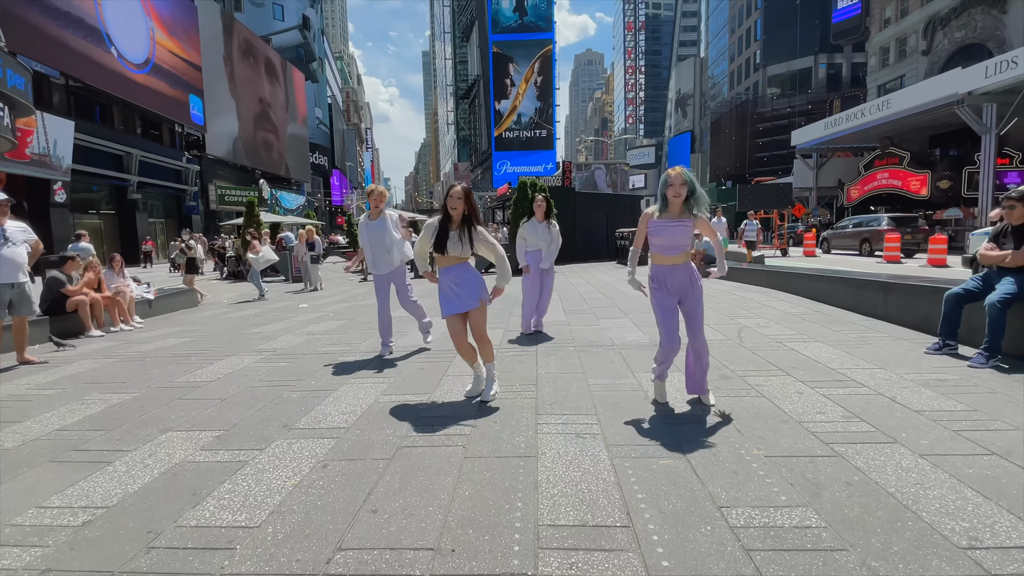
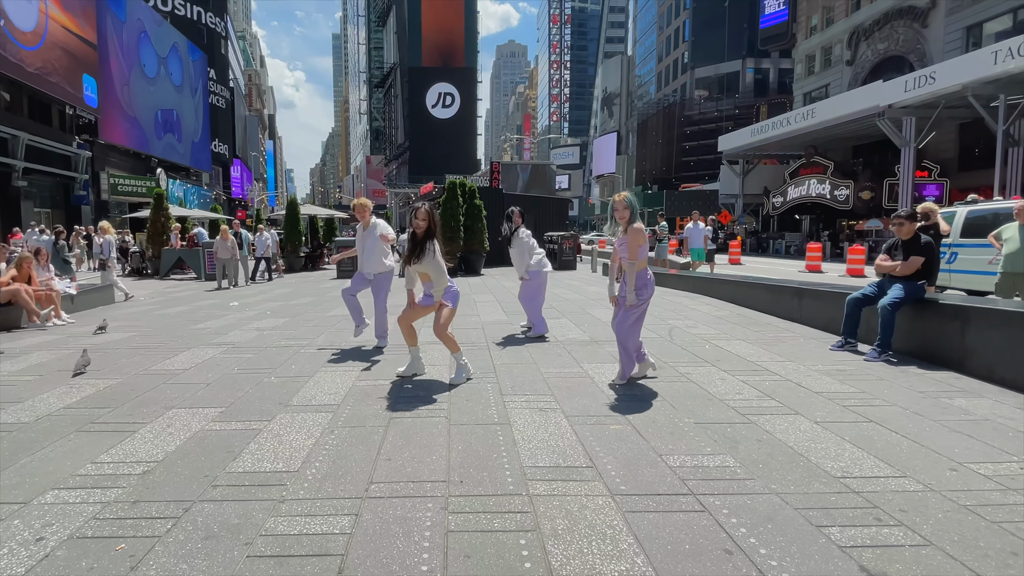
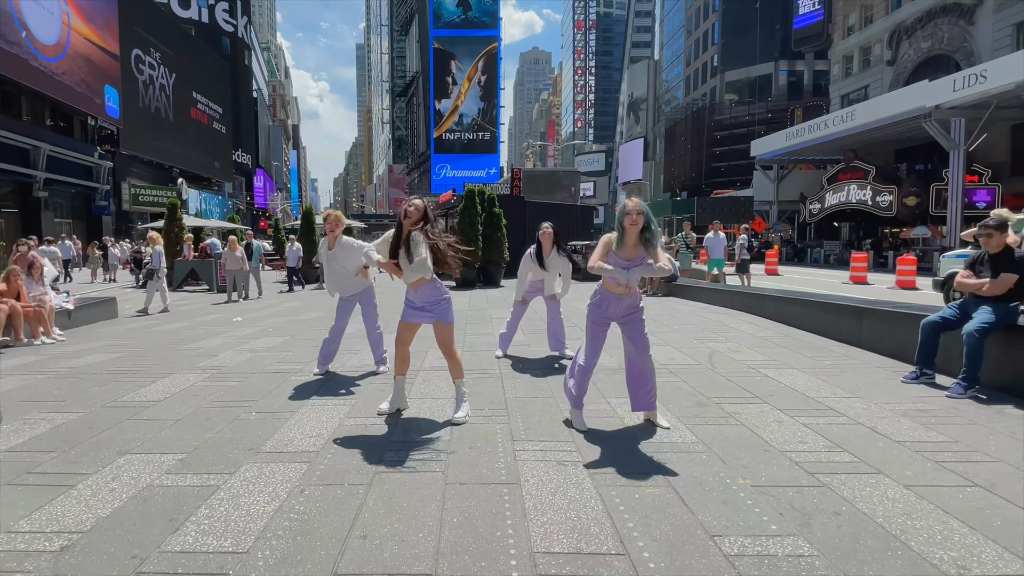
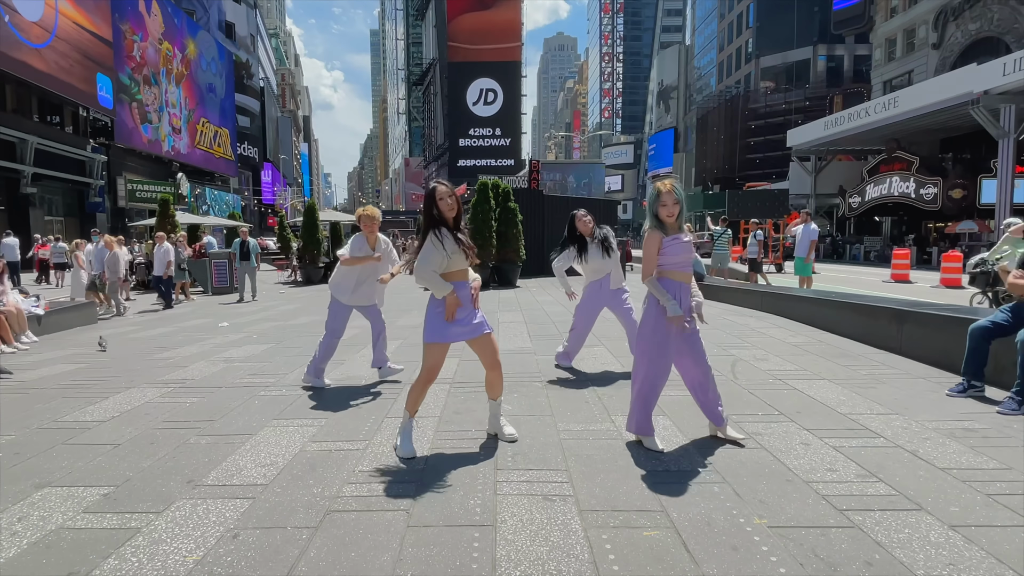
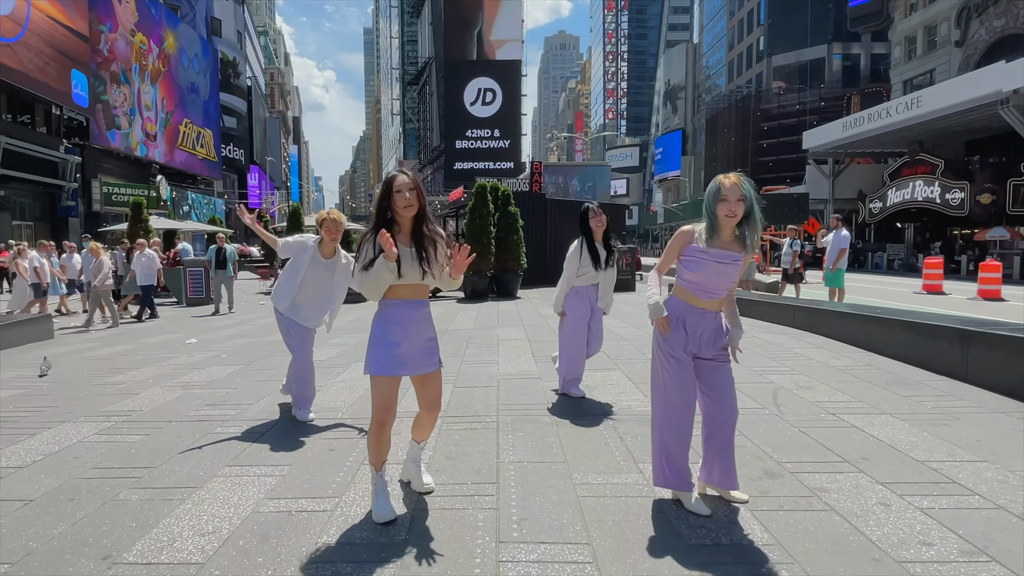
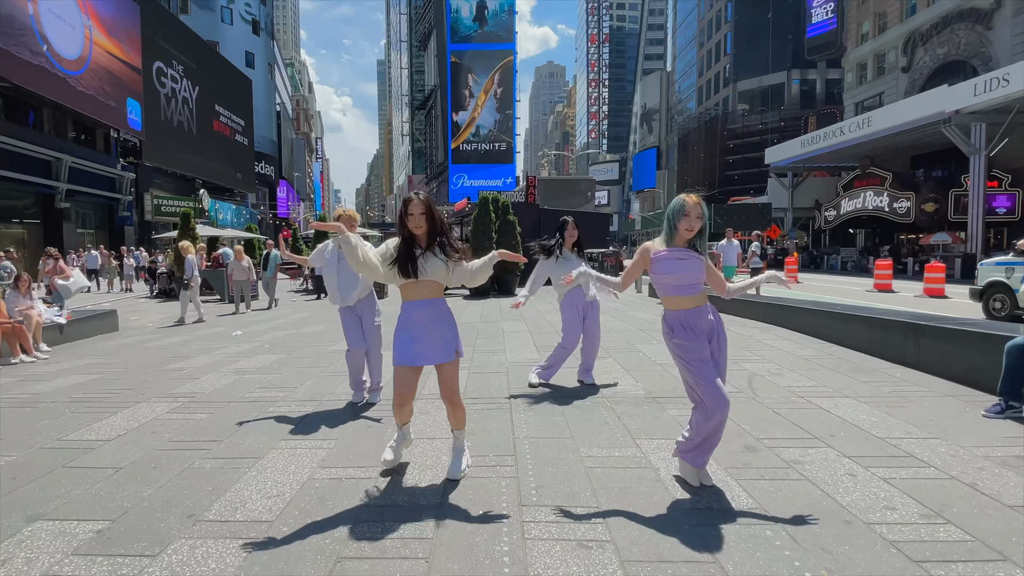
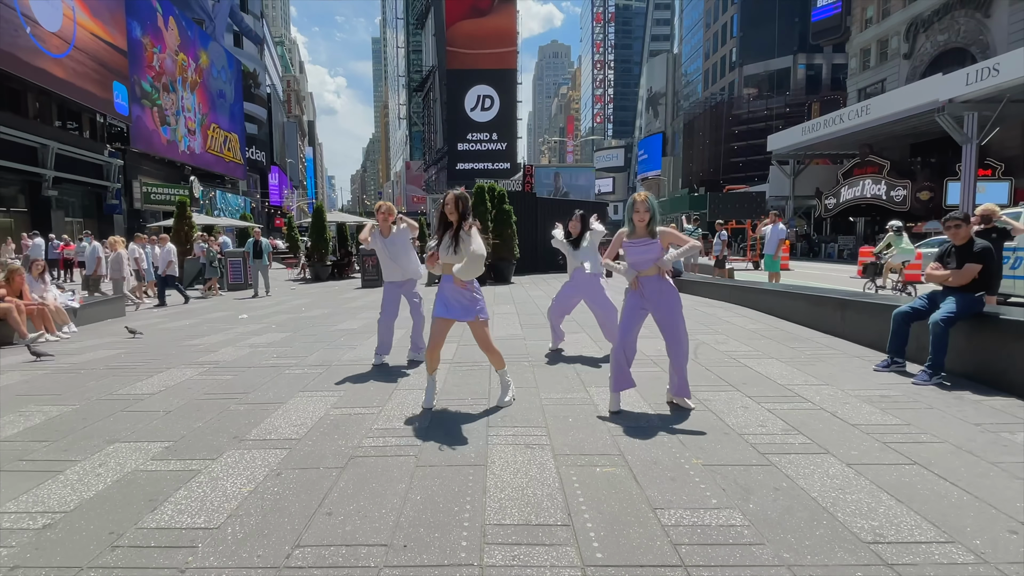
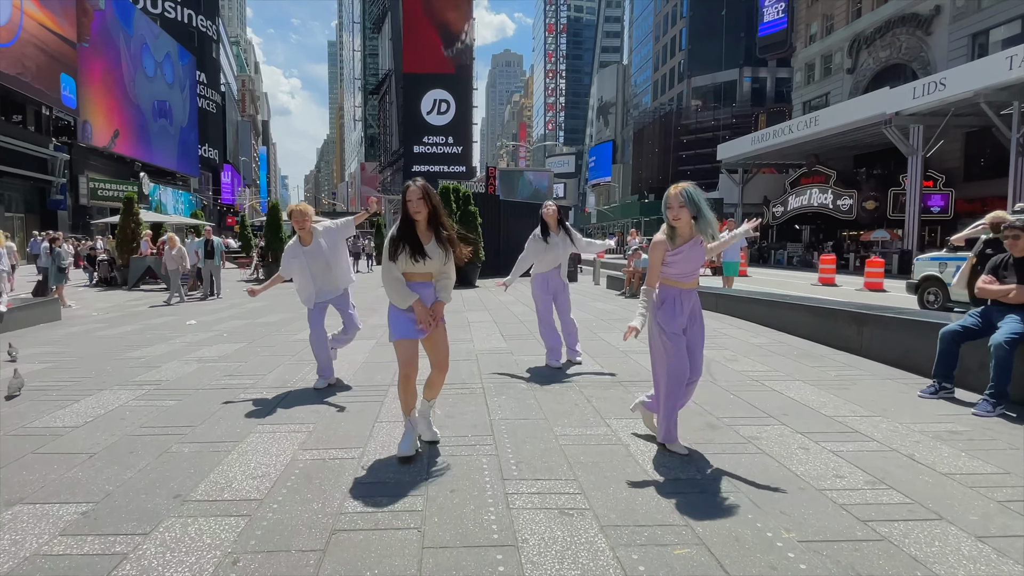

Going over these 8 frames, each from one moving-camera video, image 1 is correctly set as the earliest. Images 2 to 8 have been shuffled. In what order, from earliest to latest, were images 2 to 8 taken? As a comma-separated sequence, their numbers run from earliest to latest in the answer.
6, 3, 2, 8, 5, 4, 7
